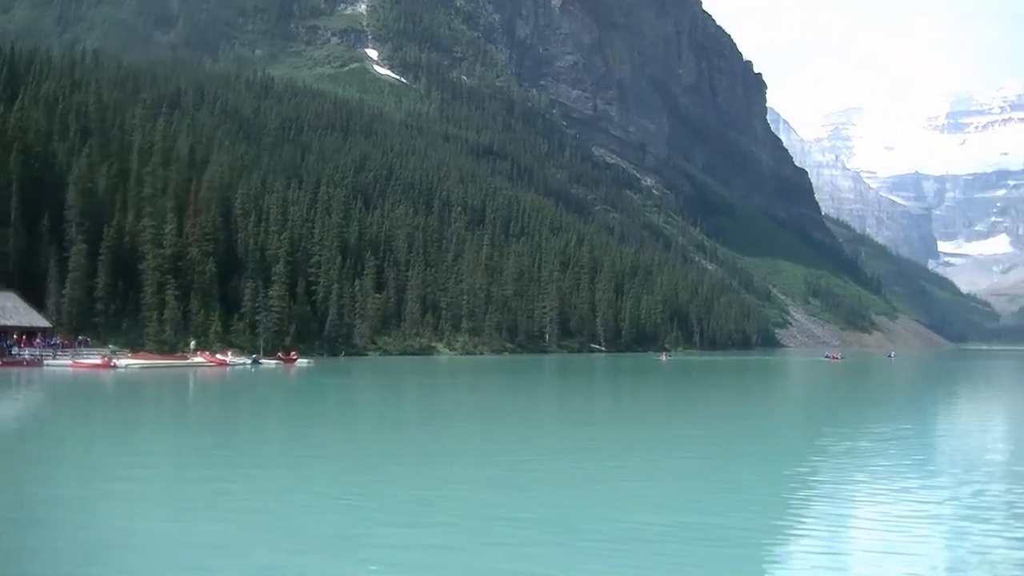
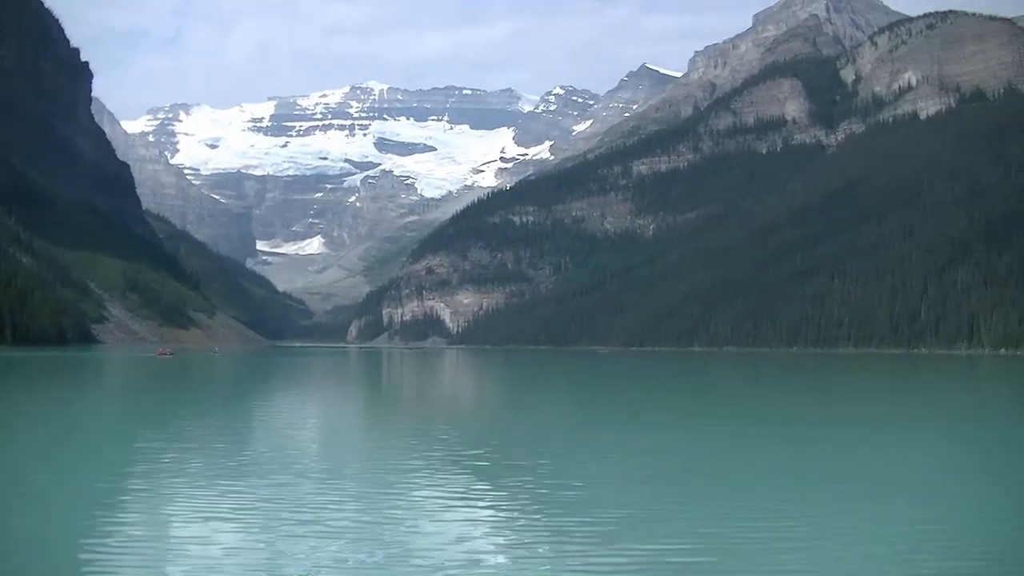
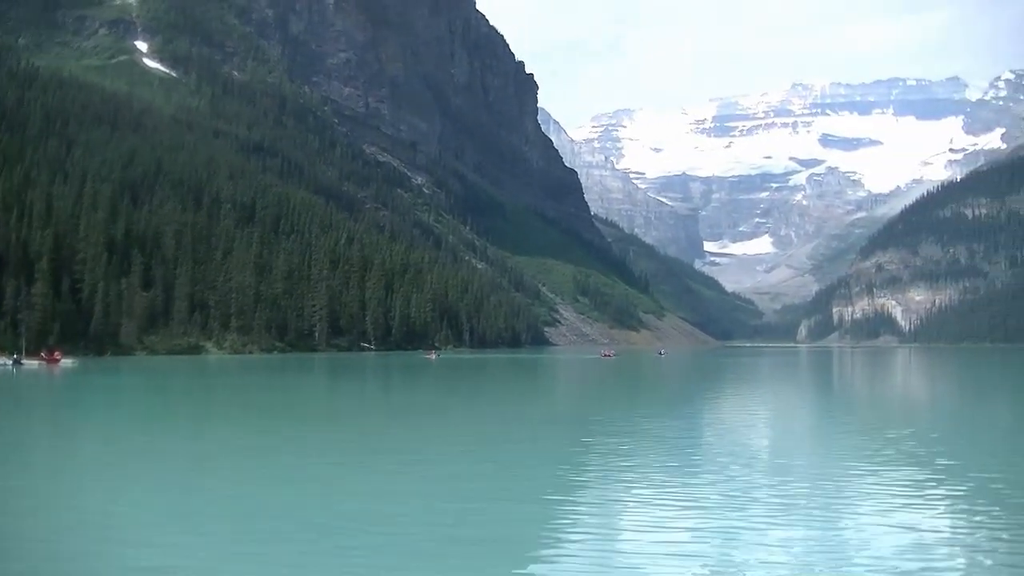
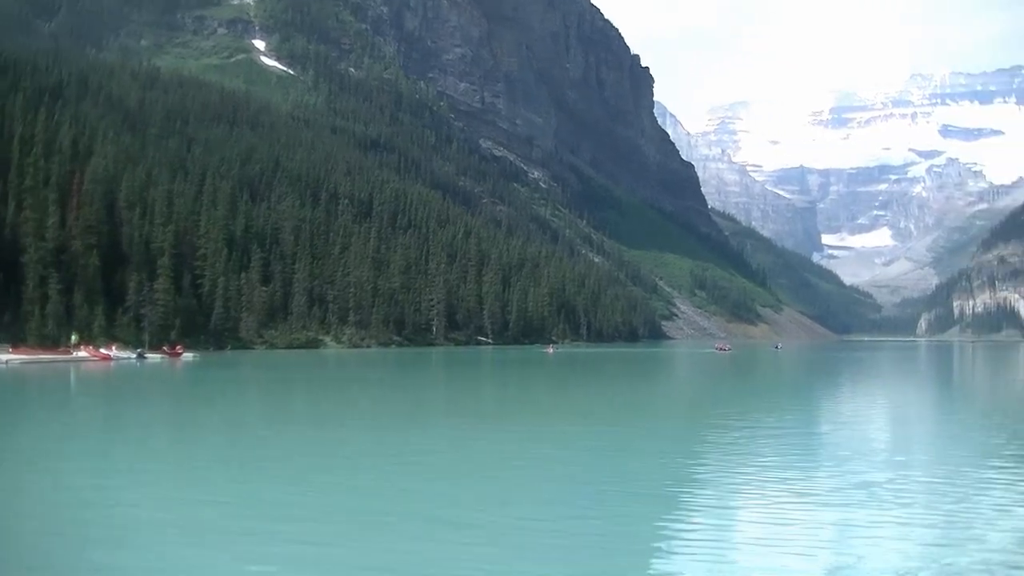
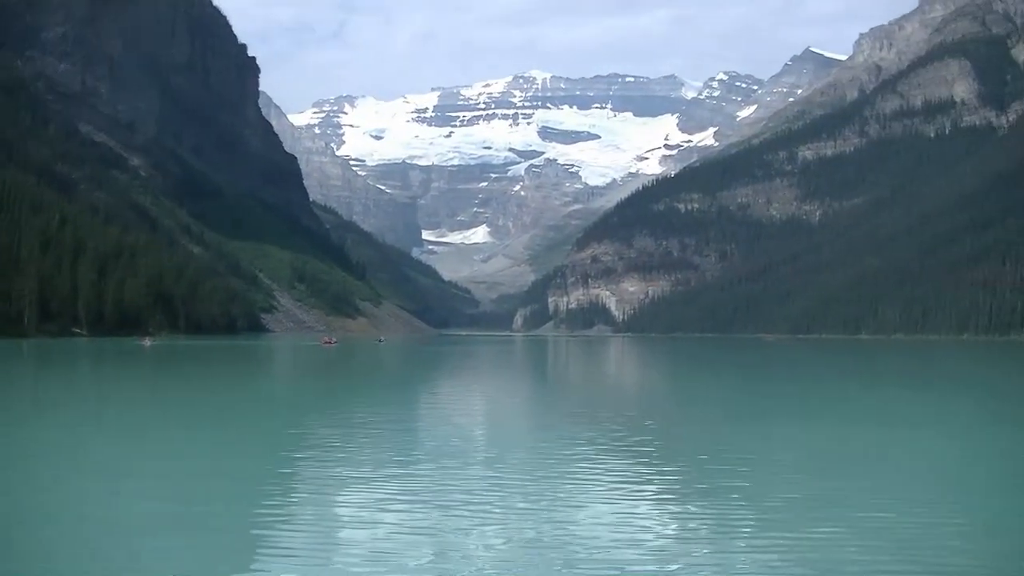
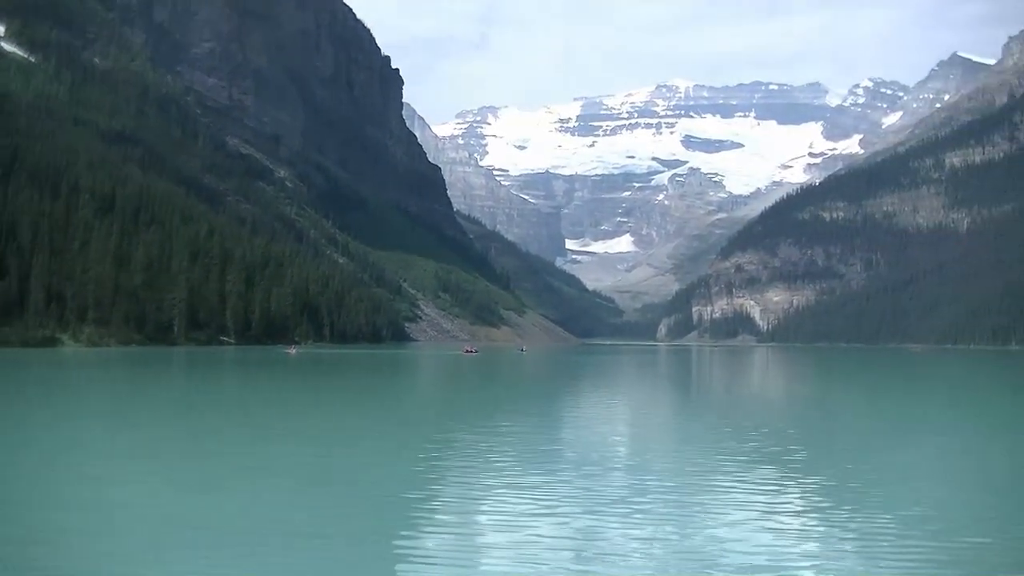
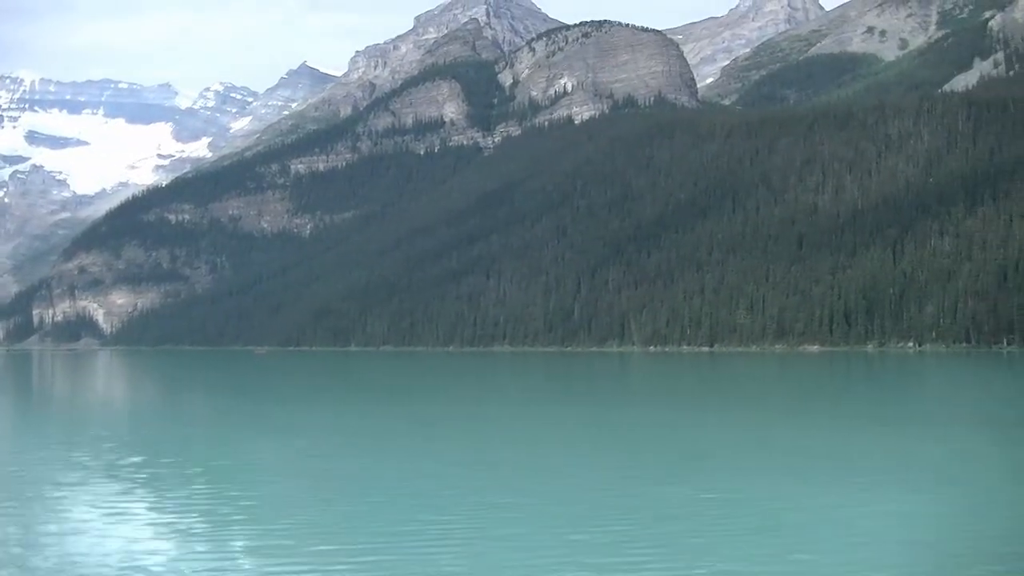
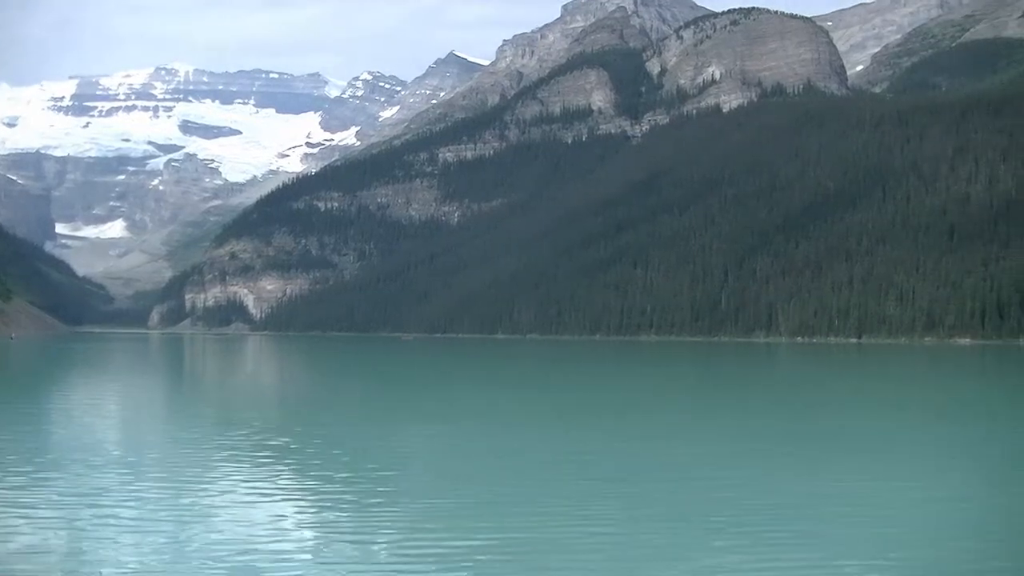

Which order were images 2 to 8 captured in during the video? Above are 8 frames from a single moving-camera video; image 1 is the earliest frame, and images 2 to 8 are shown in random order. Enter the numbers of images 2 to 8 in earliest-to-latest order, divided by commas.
4, 3, 6, 5, 2, 8, 7
